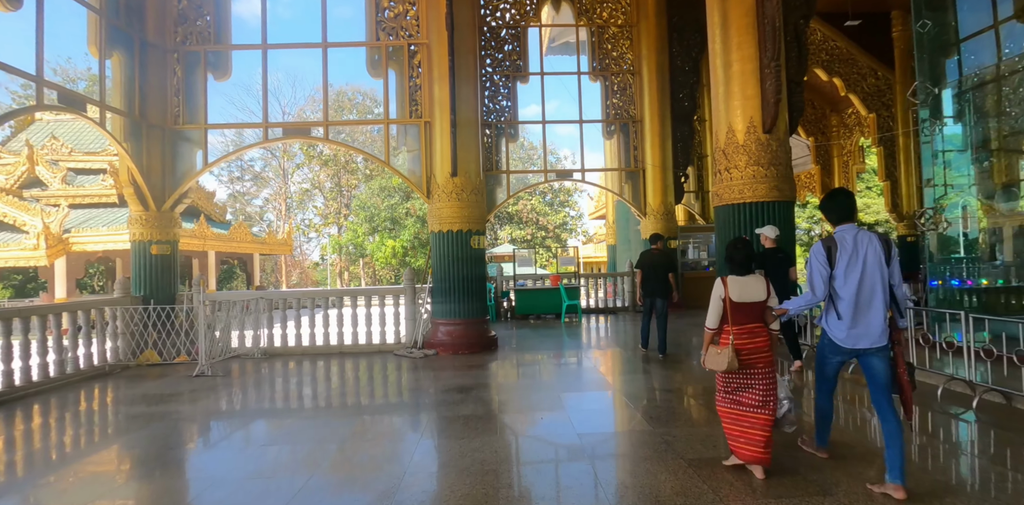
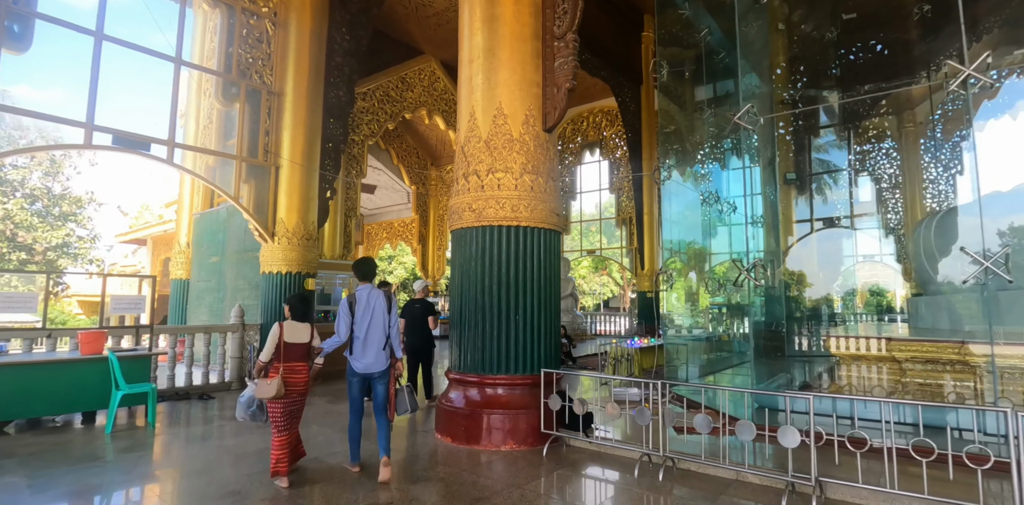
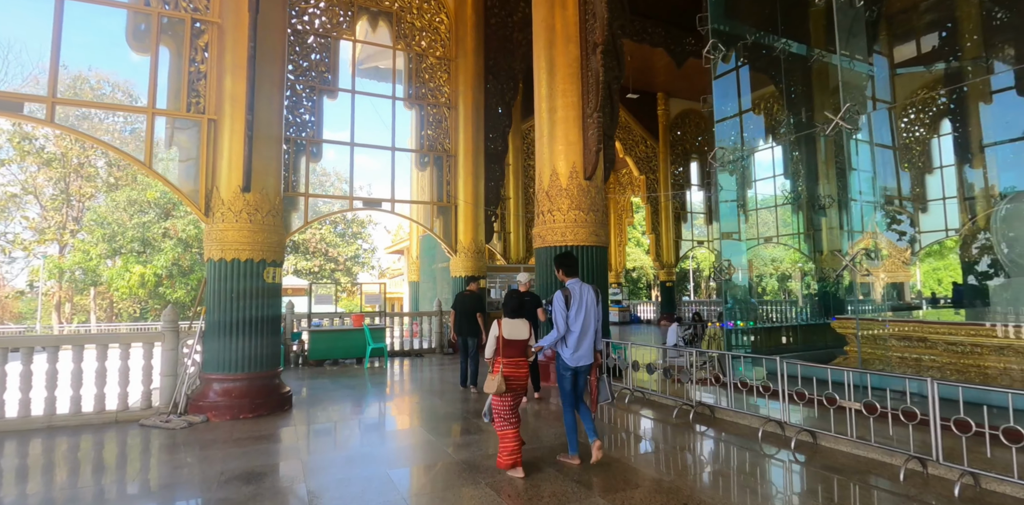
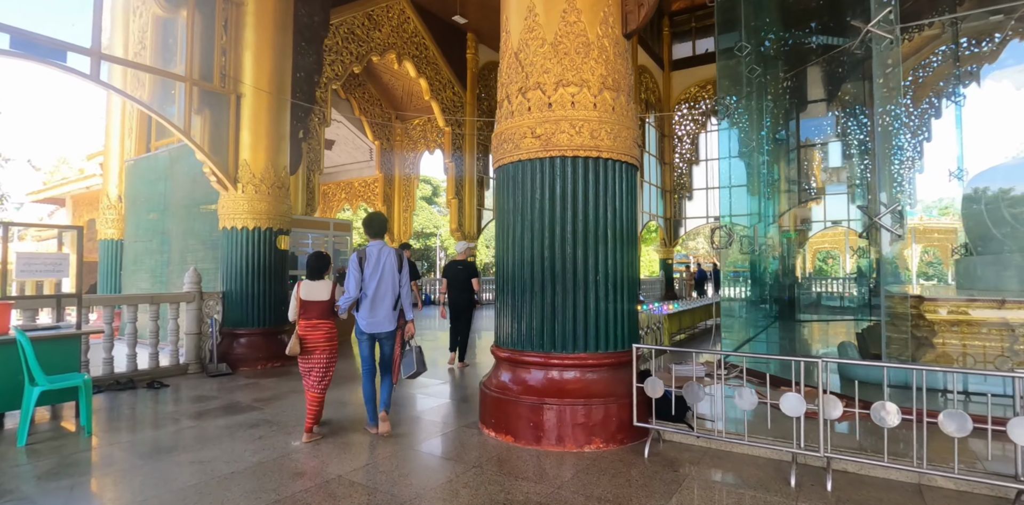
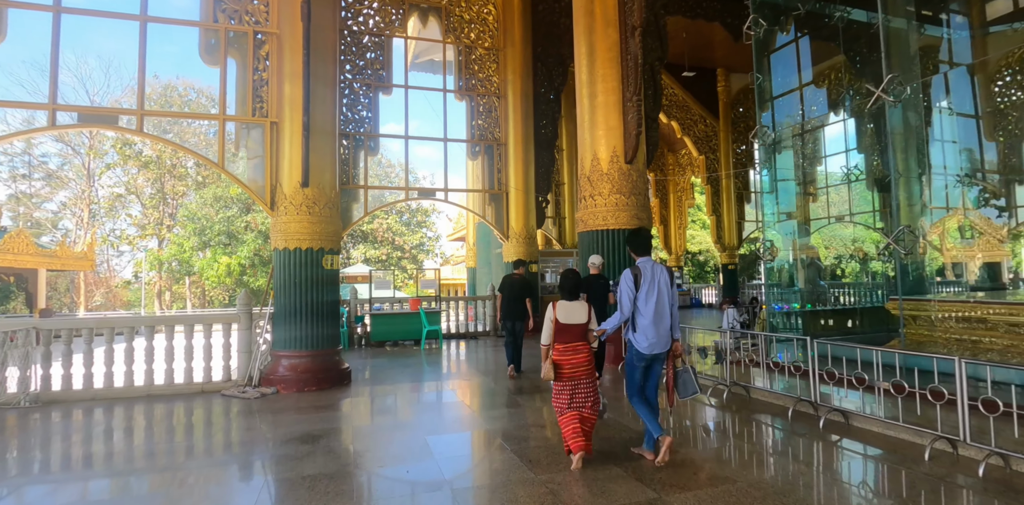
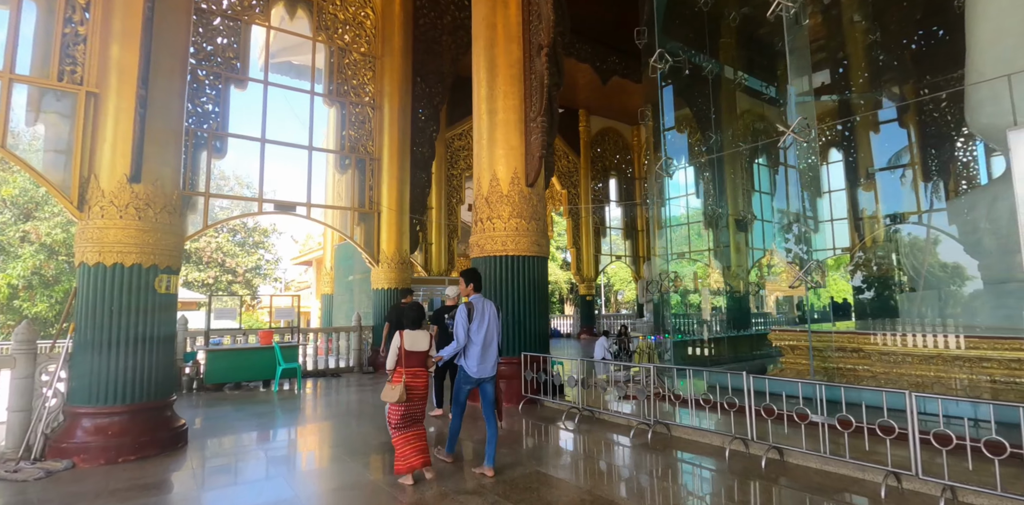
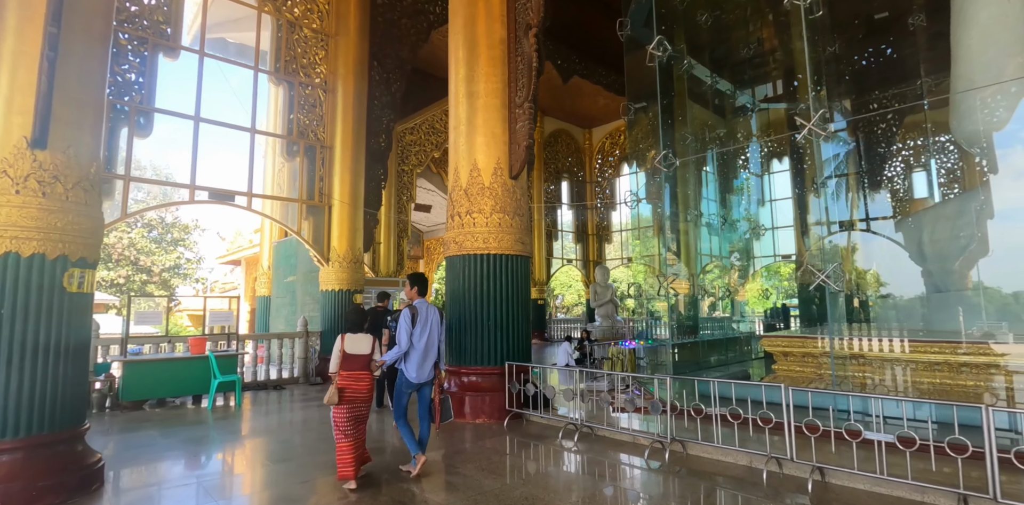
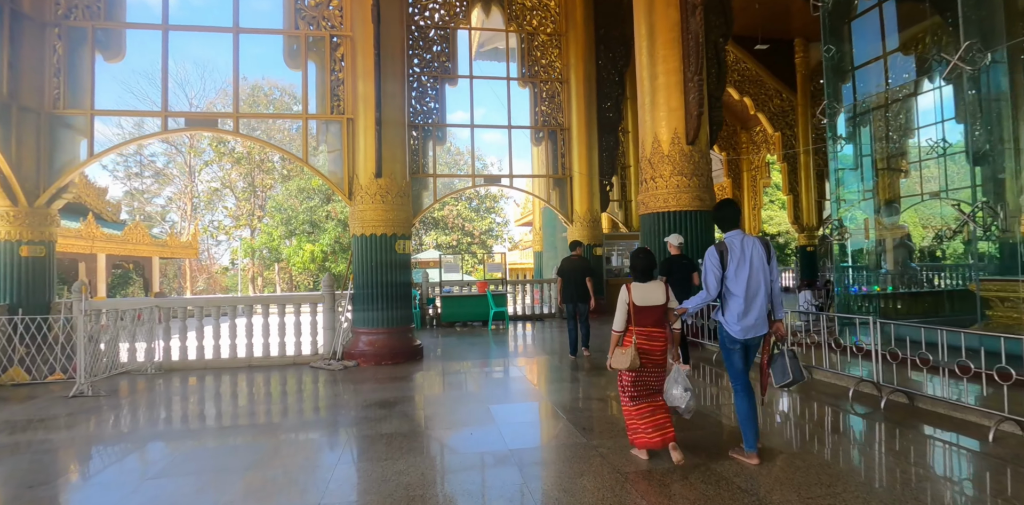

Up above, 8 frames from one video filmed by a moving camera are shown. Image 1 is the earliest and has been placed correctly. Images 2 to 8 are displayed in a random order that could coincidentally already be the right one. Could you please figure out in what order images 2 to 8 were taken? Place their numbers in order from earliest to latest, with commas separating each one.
8, 5, 3, 6, 7, 2, 4
